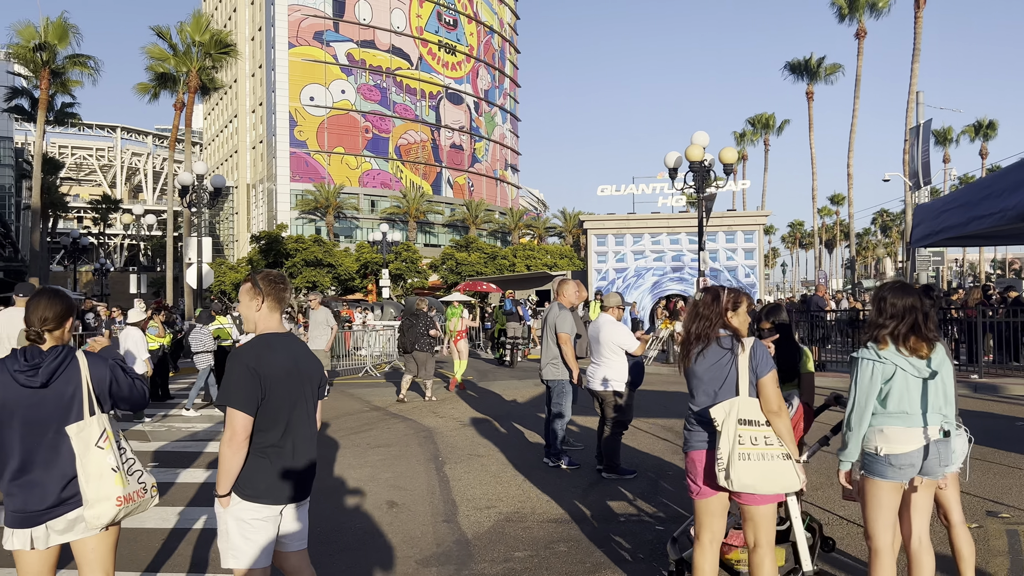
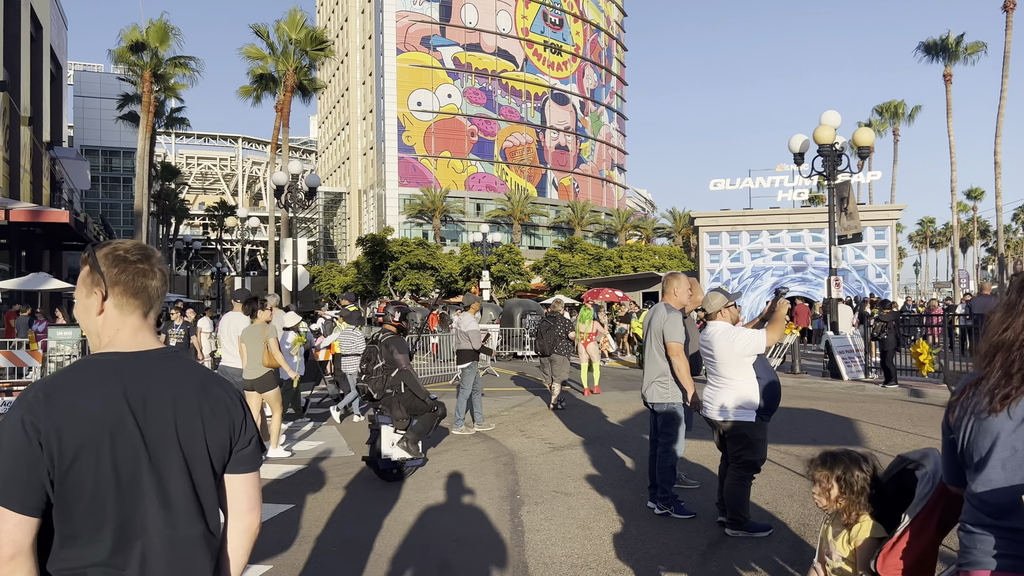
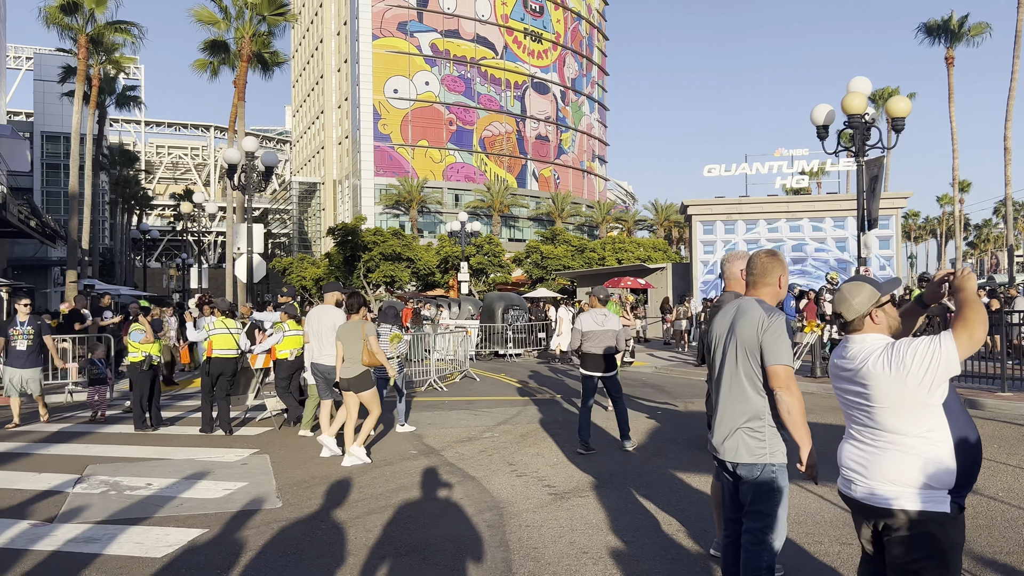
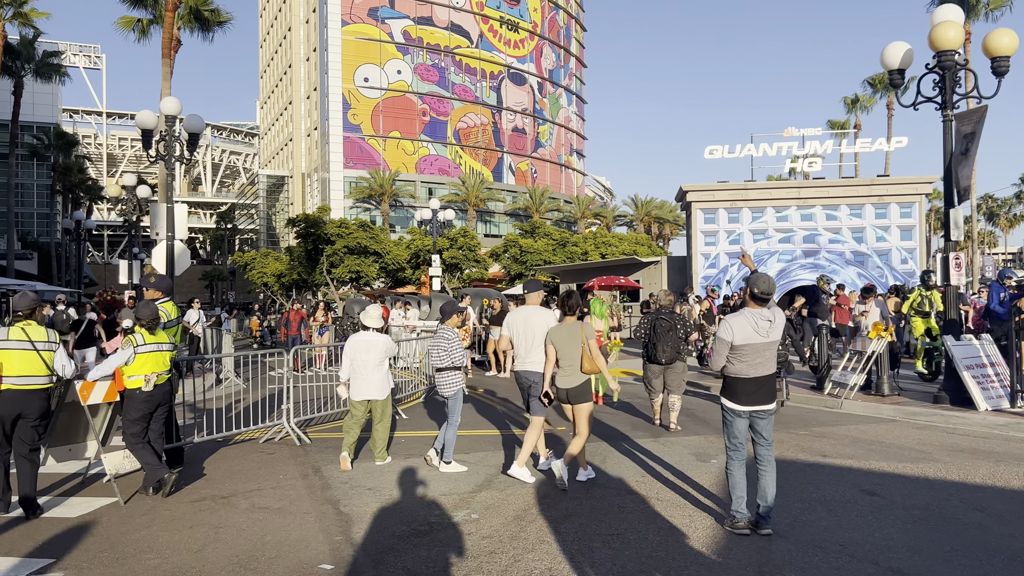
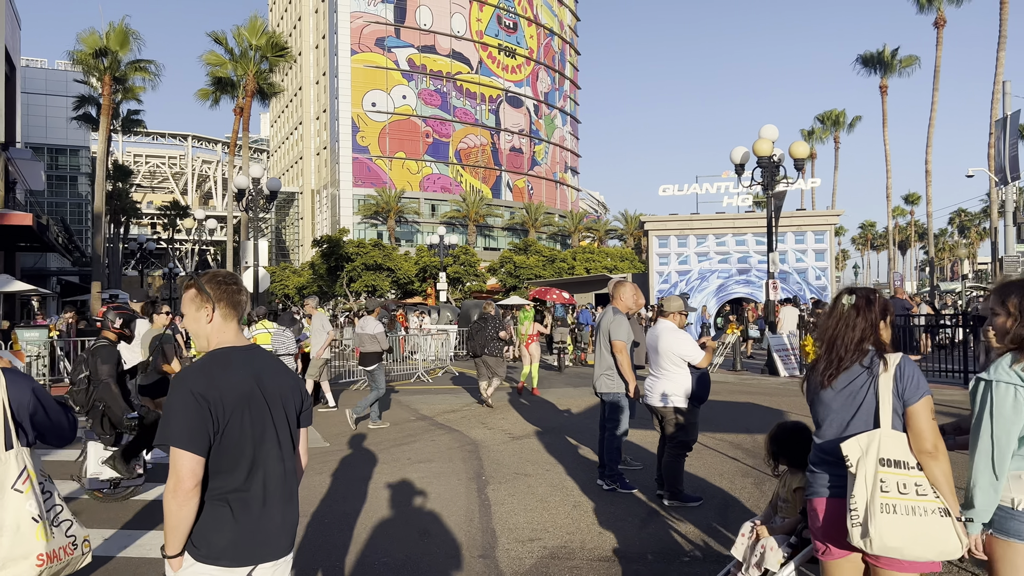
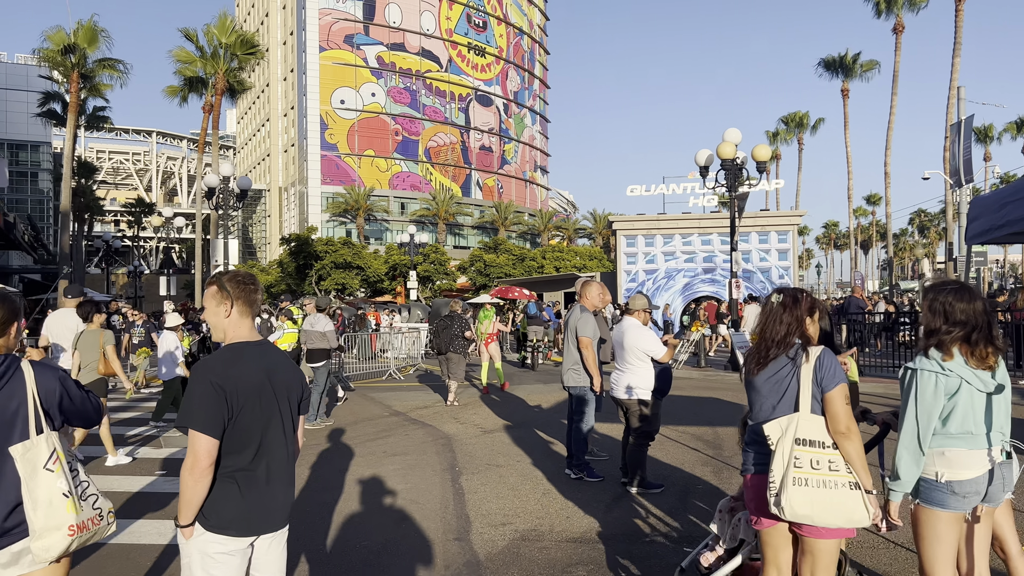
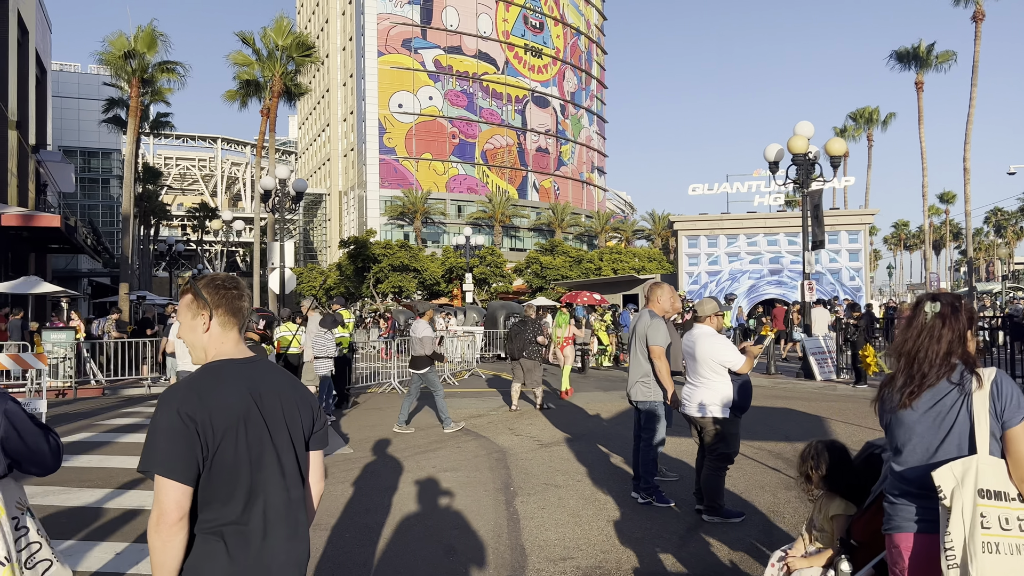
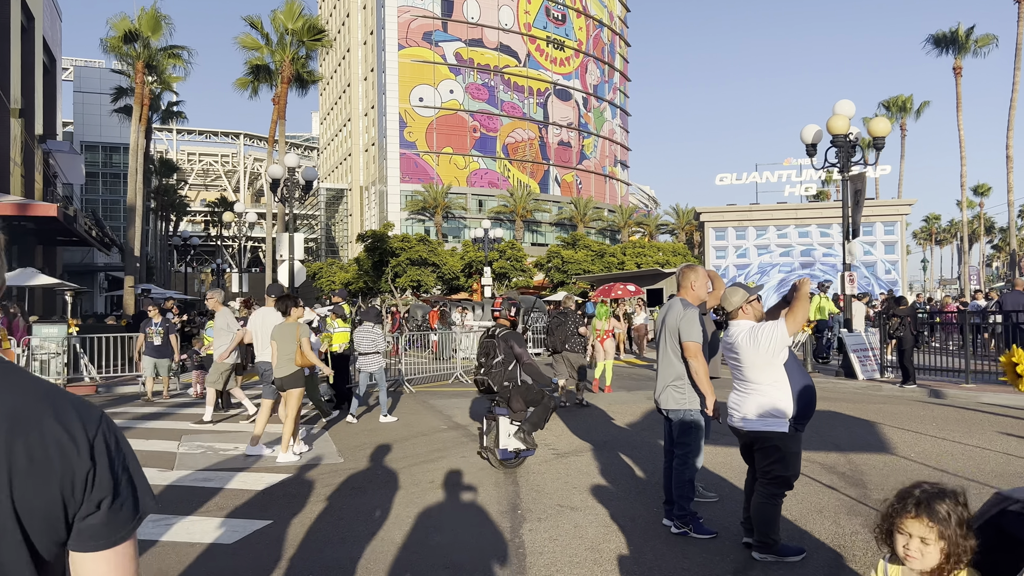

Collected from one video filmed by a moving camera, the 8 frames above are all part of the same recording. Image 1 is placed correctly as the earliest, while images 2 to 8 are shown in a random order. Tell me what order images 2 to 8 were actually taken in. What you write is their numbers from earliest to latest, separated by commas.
6, 5, 7, 2, 8, 3, 4
